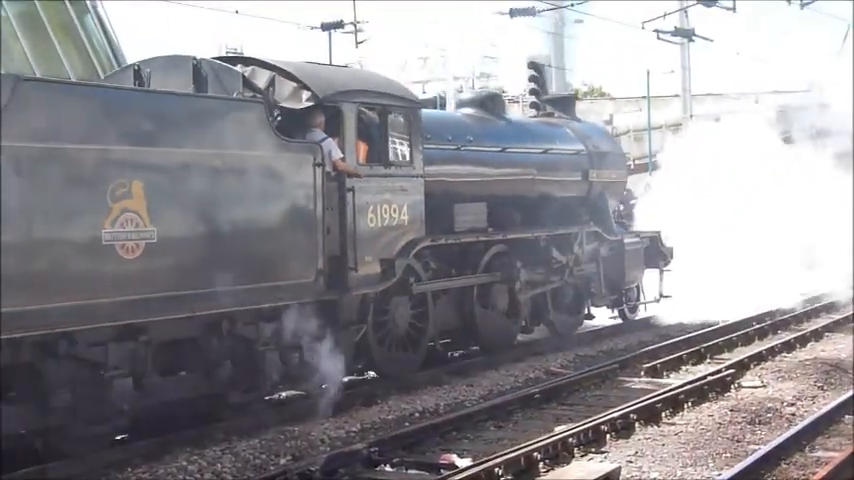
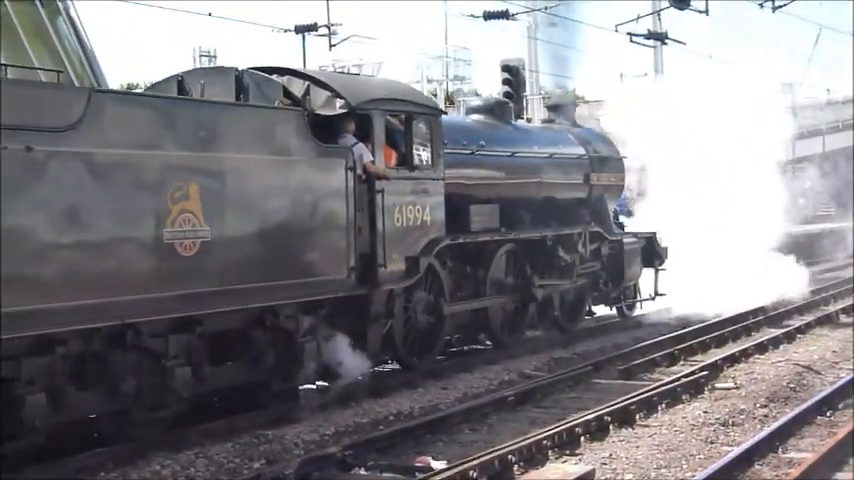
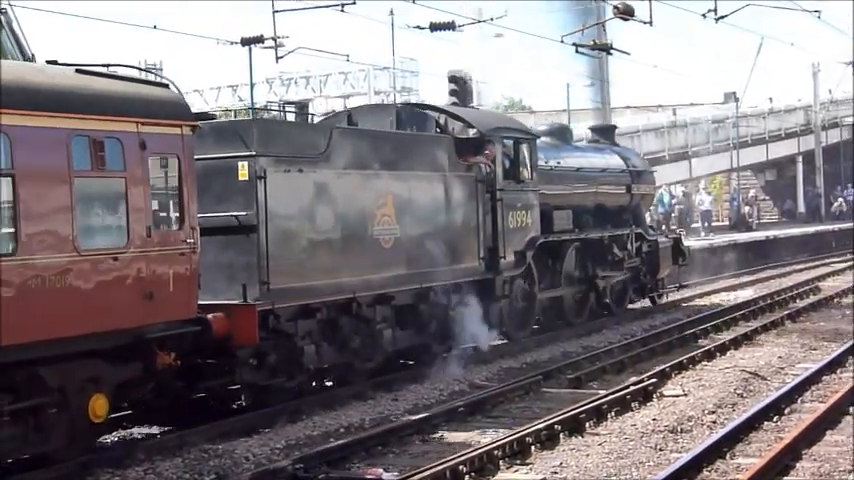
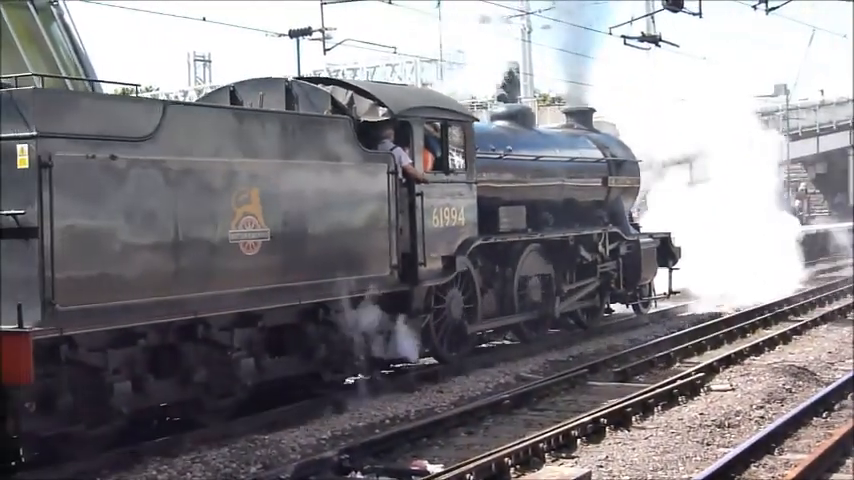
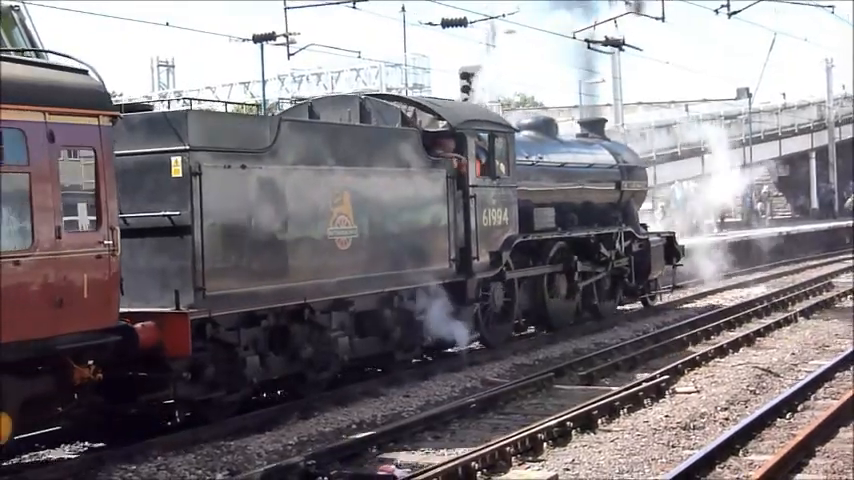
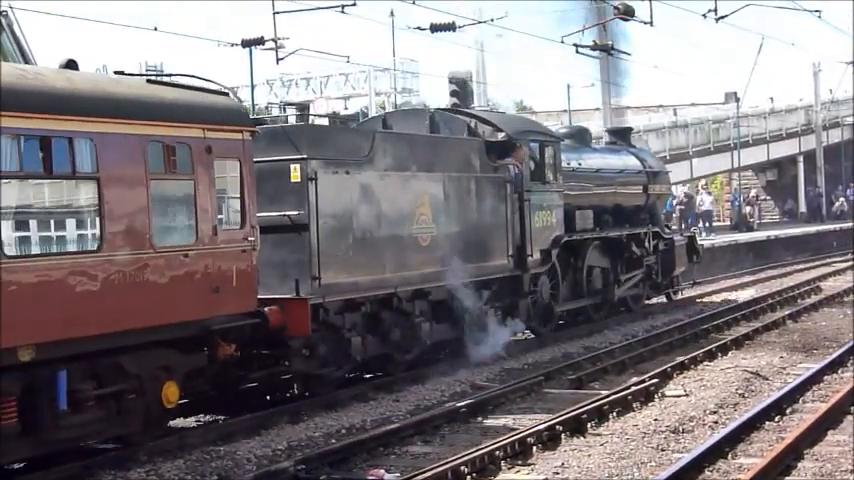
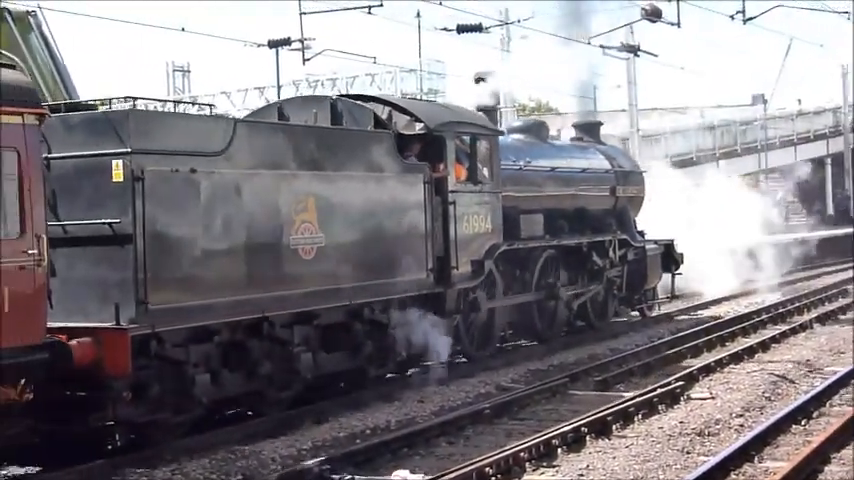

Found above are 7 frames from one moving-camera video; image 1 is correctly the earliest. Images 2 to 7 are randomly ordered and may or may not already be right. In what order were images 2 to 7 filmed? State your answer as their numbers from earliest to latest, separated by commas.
2, 4, 7, 5, 3, 6
